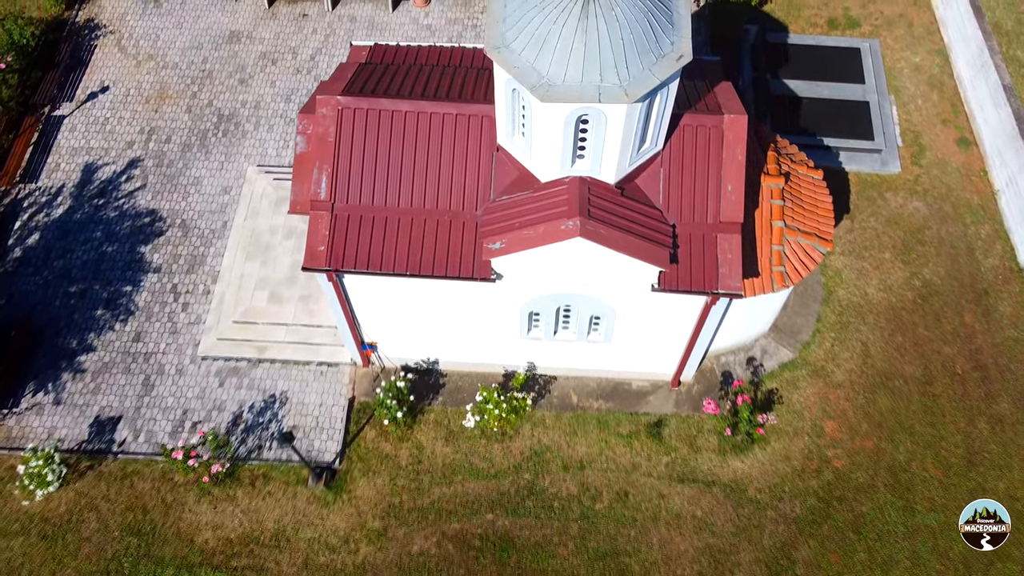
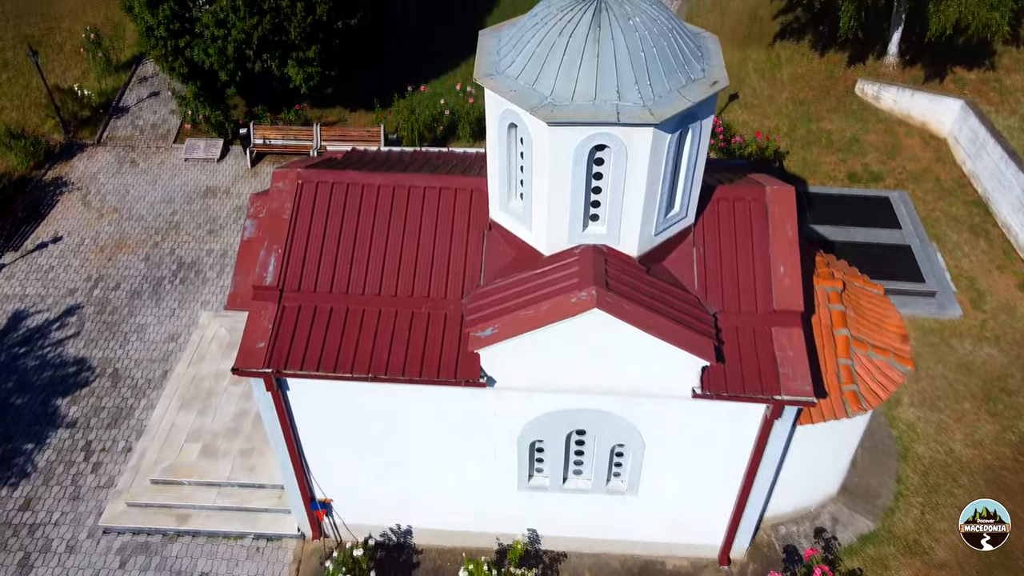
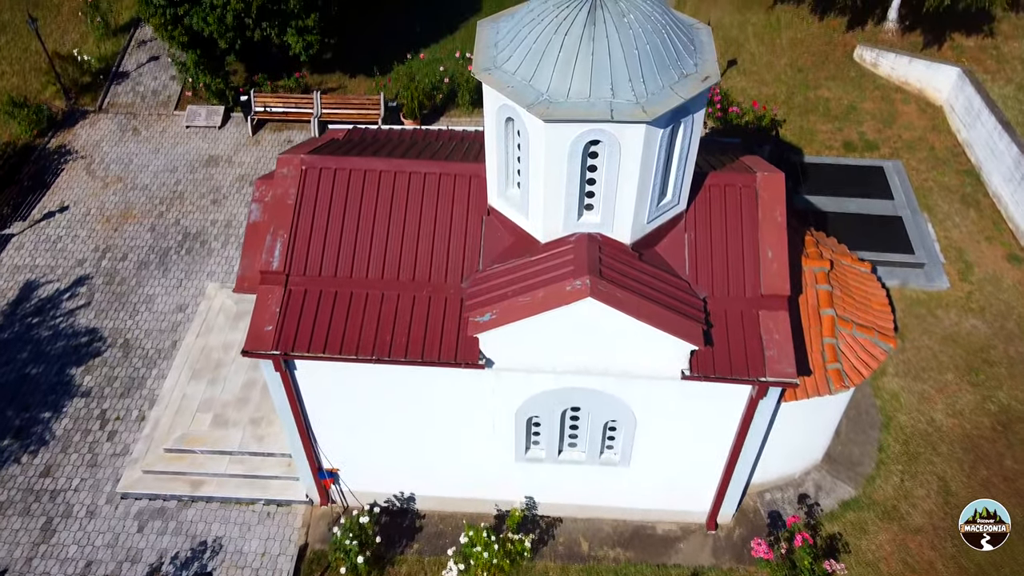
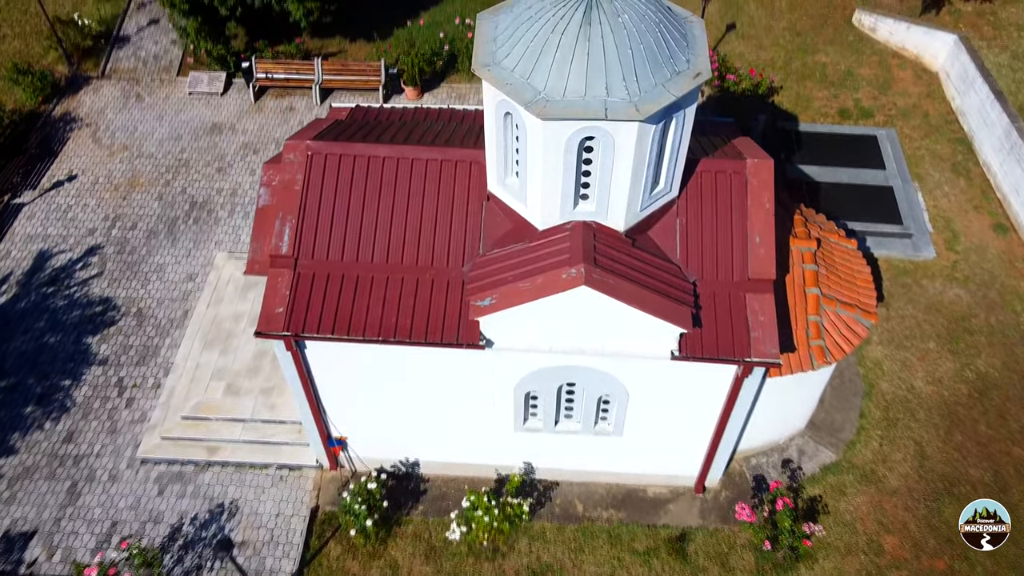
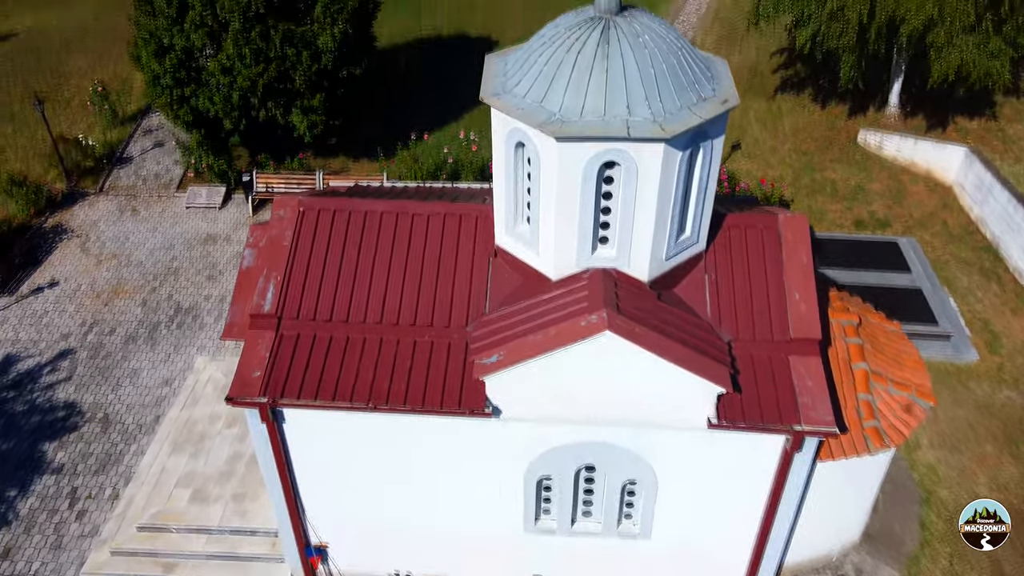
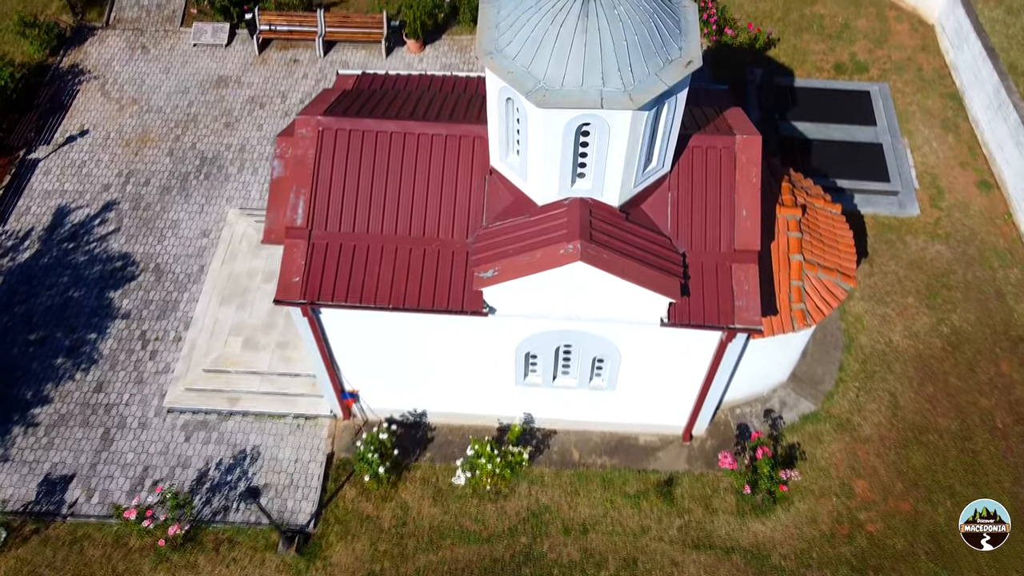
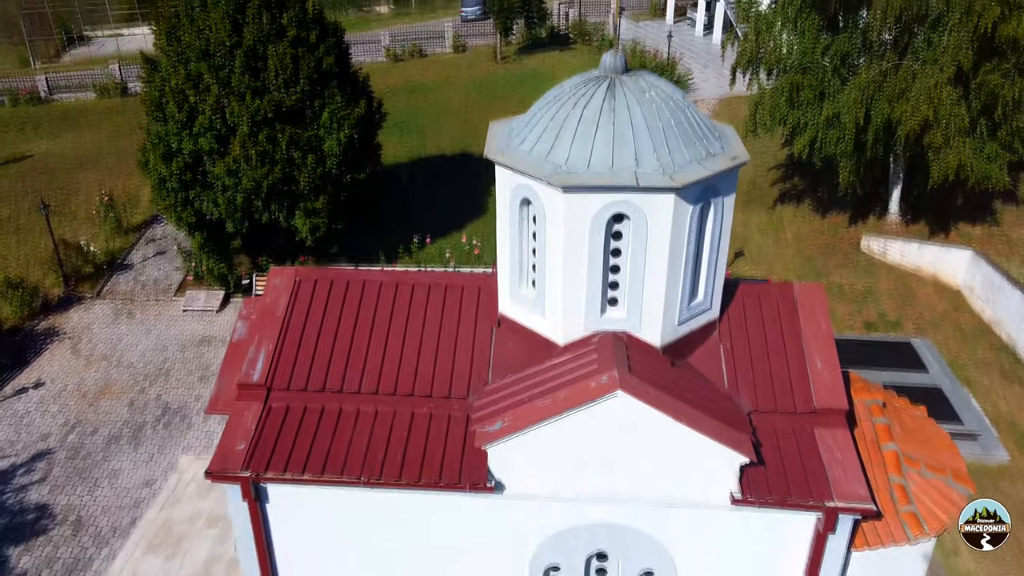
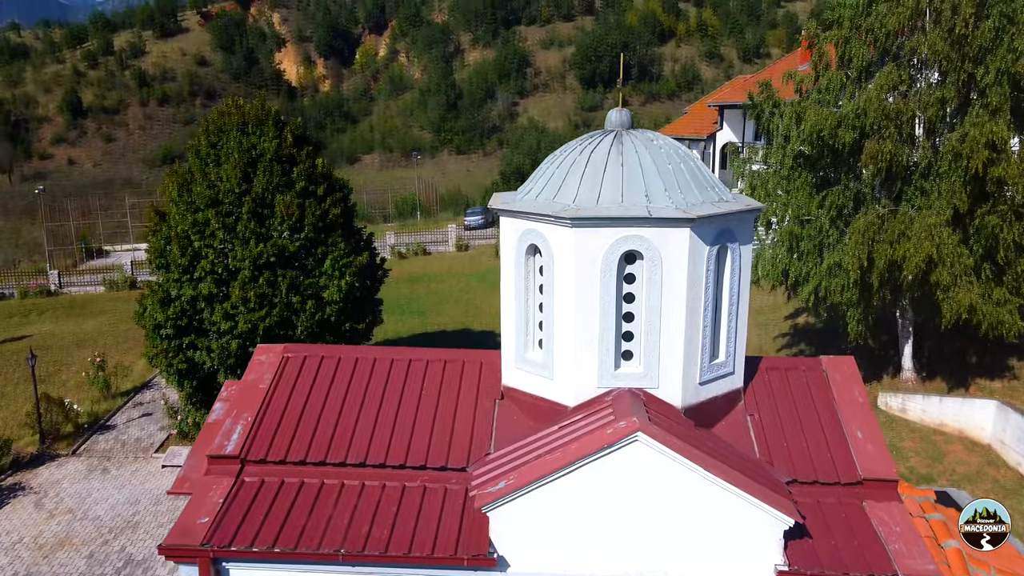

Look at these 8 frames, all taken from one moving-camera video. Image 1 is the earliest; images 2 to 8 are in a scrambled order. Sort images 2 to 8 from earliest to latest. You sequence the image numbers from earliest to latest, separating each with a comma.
6, 4, 3, 2, 5, 7, 8
